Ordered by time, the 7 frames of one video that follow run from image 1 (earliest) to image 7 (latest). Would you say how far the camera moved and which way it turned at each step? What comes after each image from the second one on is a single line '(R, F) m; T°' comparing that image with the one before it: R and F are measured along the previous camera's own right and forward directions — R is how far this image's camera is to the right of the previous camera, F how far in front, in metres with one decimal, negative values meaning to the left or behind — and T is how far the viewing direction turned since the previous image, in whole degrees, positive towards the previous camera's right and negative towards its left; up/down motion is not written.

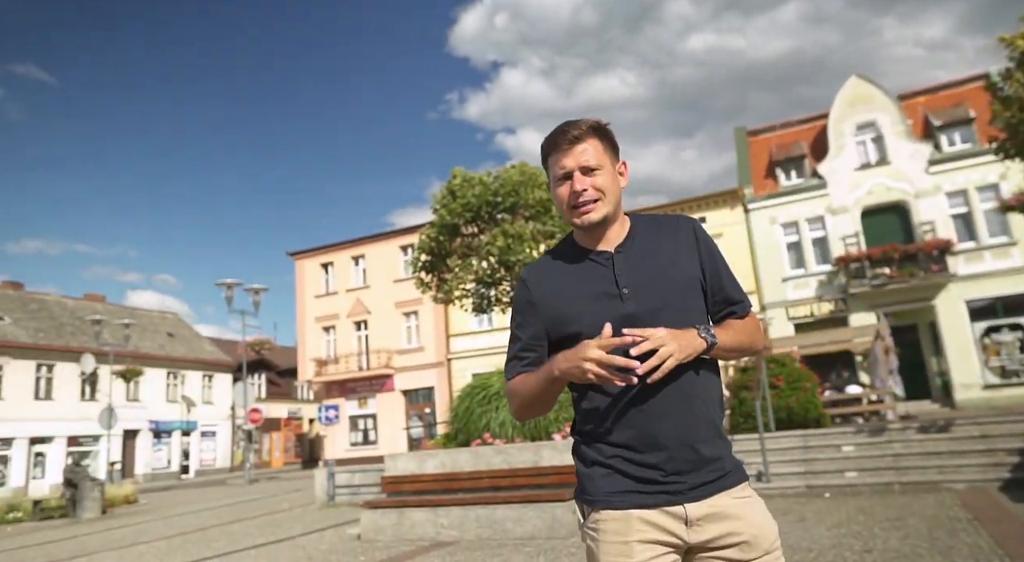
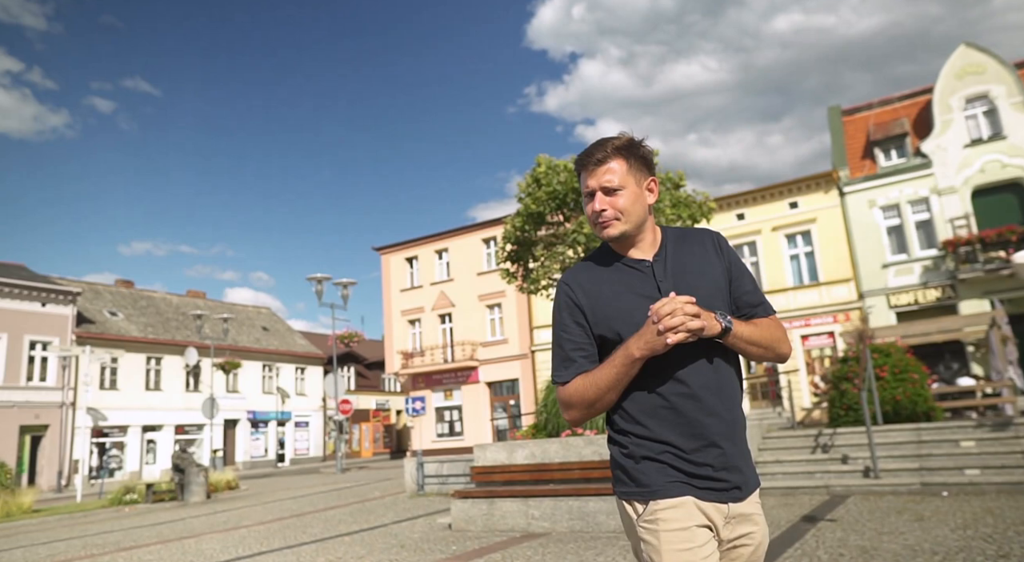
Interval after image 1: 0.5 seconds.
(-0.2, +0.3) m; -7°
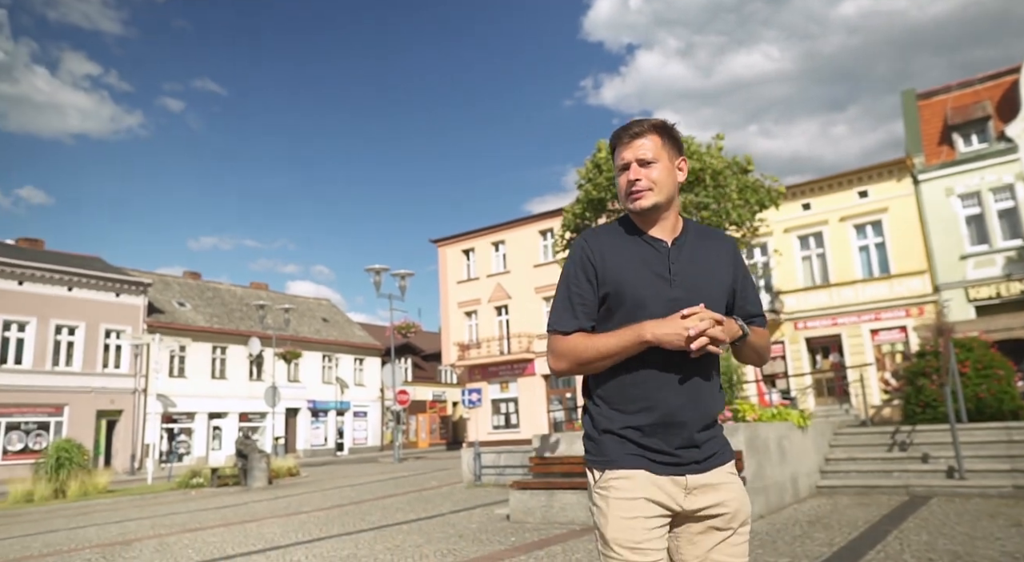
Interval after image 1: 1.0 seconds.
(-0.1, +0.3) m; -5°
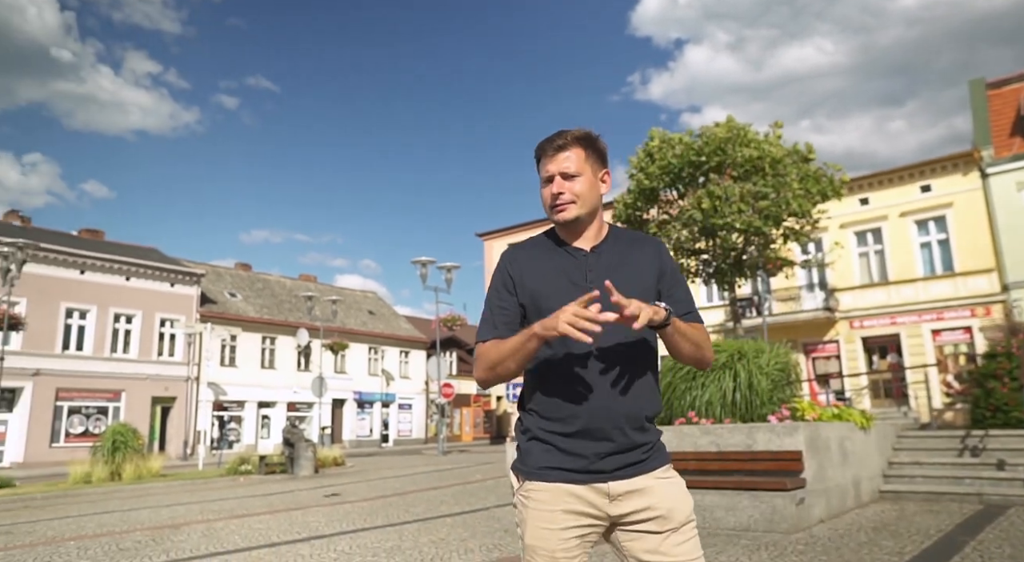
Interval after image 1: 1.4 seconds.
(-0.1, +0.2) m; -4°
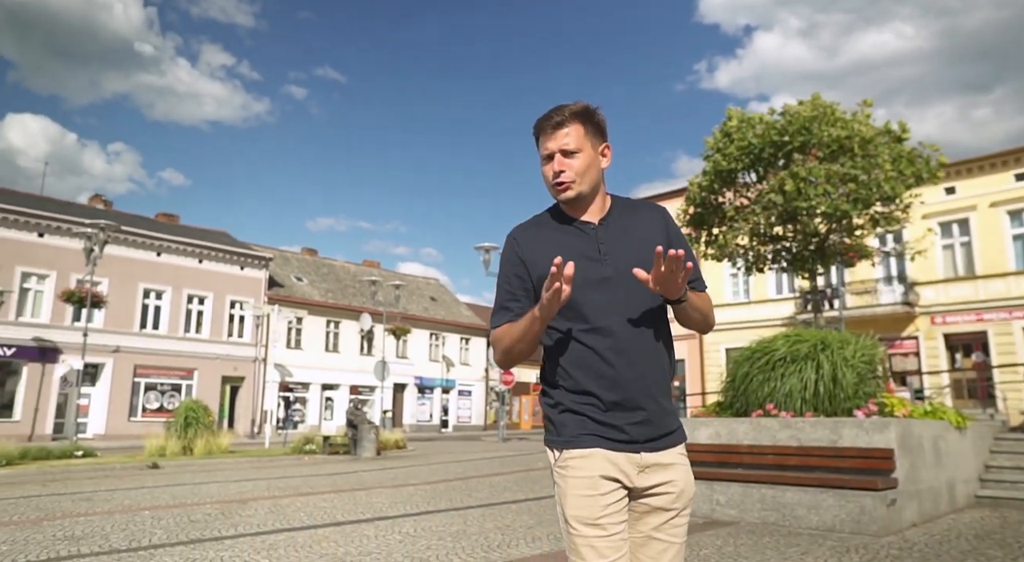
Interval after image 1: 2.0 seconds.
(-0.1, +0.3) m; -5°
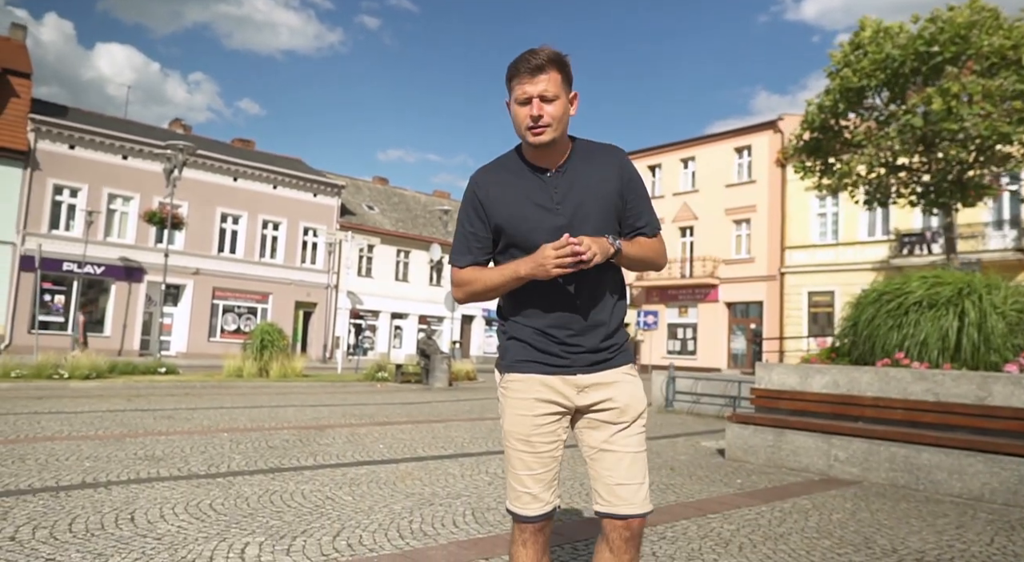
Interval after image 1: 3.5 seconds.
(-0.4, +0.7) m; -6°
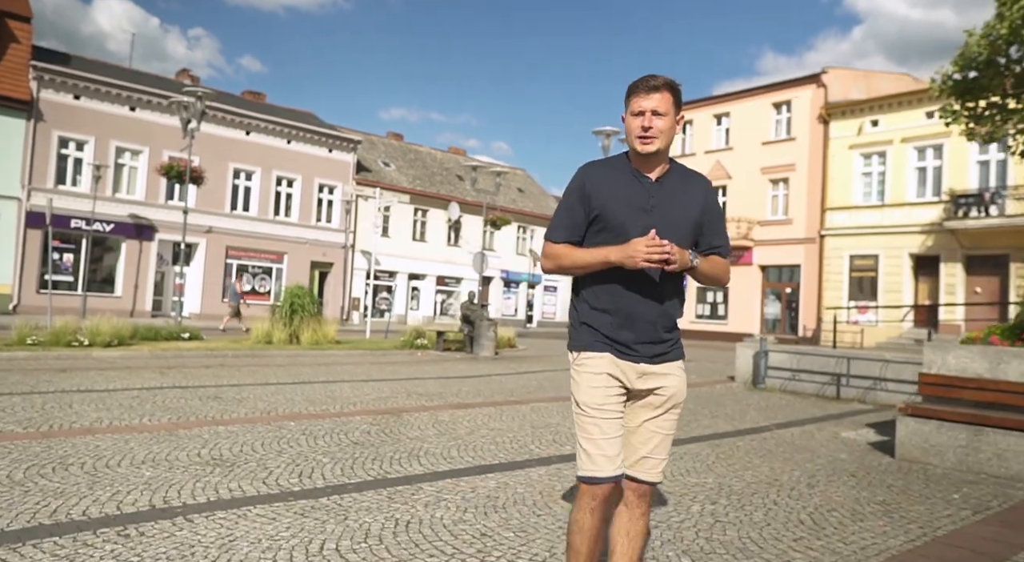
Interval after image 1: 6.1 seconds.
(-1.2, +1.3) m; 0°
